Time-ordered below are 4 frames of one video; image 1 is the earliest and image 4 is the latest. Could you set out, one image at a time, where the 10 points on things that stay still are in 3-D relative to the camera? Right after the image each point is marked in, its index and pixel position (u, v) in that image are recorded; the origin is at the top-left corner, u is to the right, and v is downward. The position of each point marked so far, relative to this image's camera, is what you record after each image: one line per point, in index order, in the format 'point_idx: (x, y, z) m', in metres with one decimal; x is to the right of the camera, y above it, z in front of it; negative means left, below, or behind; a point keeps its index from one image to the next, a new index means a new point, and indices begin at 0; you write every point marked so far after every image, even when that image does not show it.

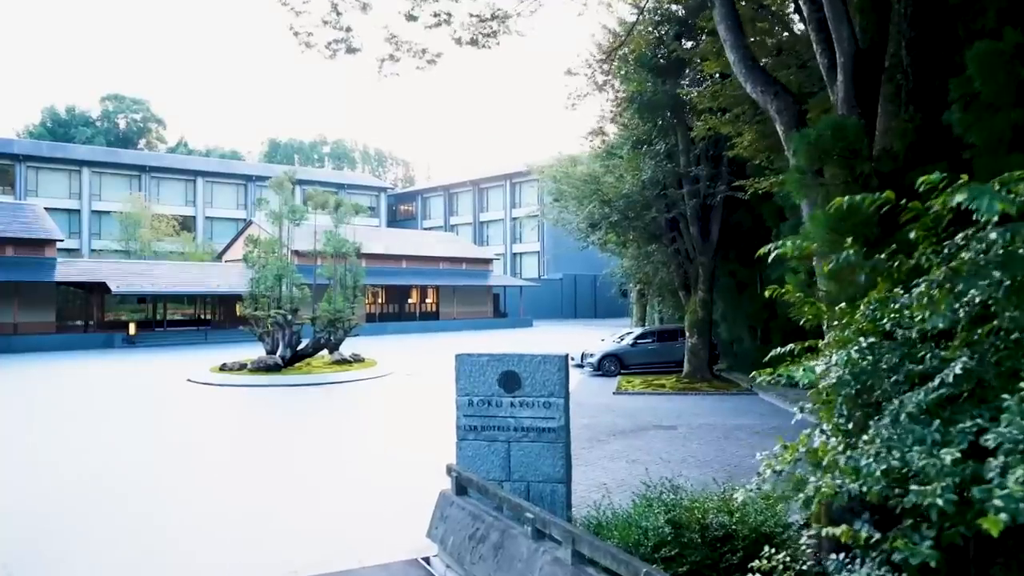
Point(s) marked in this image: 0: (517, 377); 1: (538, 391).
0: (0.0, -0.8, +6.6) m
1: (+0.2, -0.9, +6.5) m
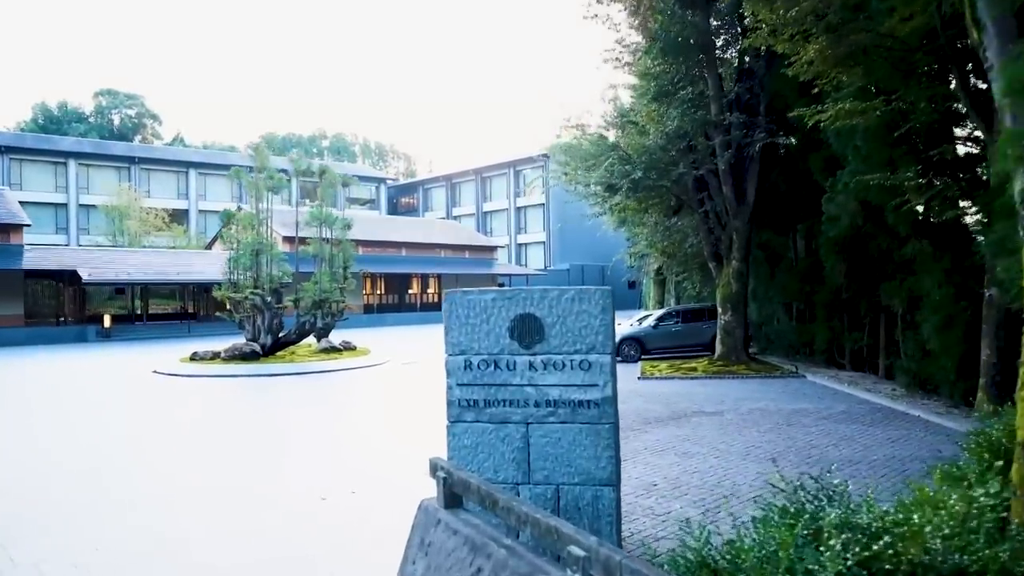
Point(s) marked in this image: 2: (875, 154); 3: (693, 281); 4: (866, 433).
0: (+0.1, -0.2, +4.3) m
1: (+0.3, -0.3, +4.3) m
2: (+5.3, +1.9, +10.8) m
3: (+4.7, +0.2, +19.4) m
4: (+4.0, -1.6, +8.5) m
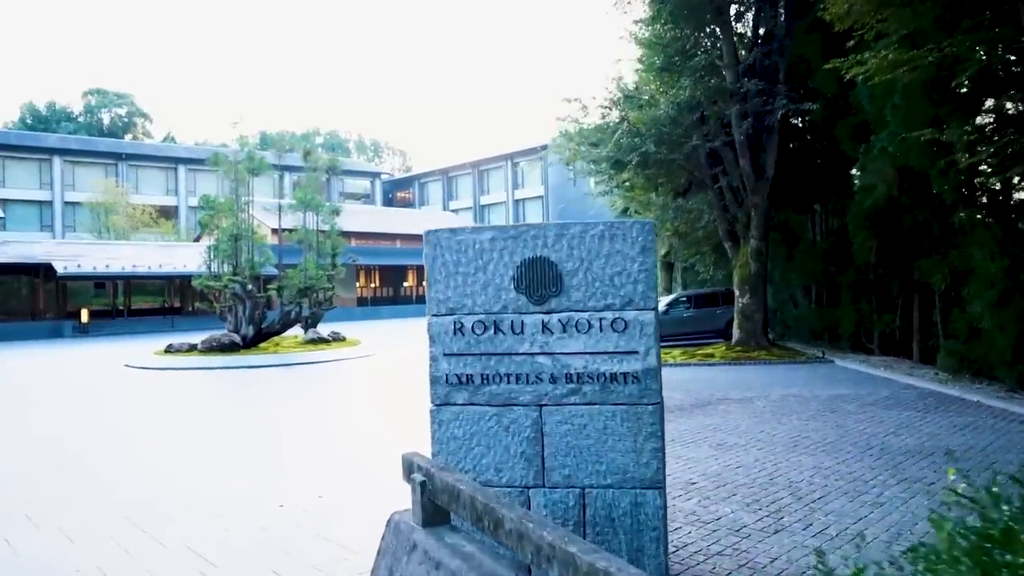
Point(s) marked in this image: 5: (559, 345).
0: (+0.2, +0.1, +3.2) m
1: (+0.4, 0.0, +3.2) m
2: (+5.3, +2.3, +9.7) m
3: (+4.7, +0.6, +18.2) m
4: (+4.1, -1.3, +7.3) m
5: (+0.2, -0.2, +3.2) m
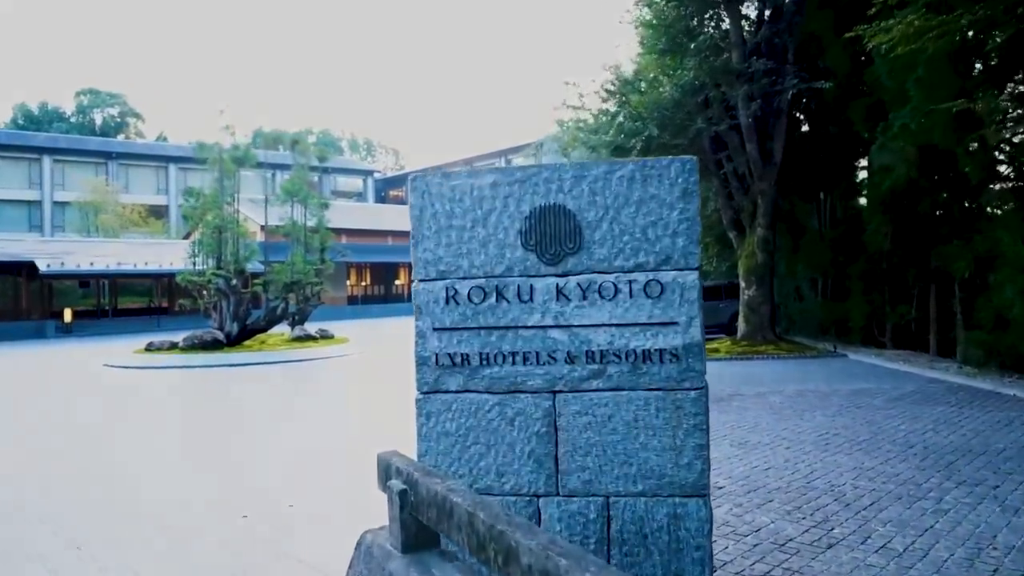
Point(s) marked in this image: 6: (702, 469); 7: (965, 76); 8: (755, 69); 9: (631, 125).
0: (+0.2, +0.2, +2.5) m
1: (+0.4, +0.1, +2.5) m
2: (+5.2, +2.4, +9.1) m
3: (+4.6, +0.7, +17.6) m
4: (+4.0, -1.1, +6.7) m
5: (+0.2, -0.1, +2.5) m
6: (+0.6, -0.6, +2.5) m
7: (+5.4, +2.5, +8.8) m
8: (+4.2, +3.8, +12.8) m
9: (+2.1, +2.9, +13.4) m
